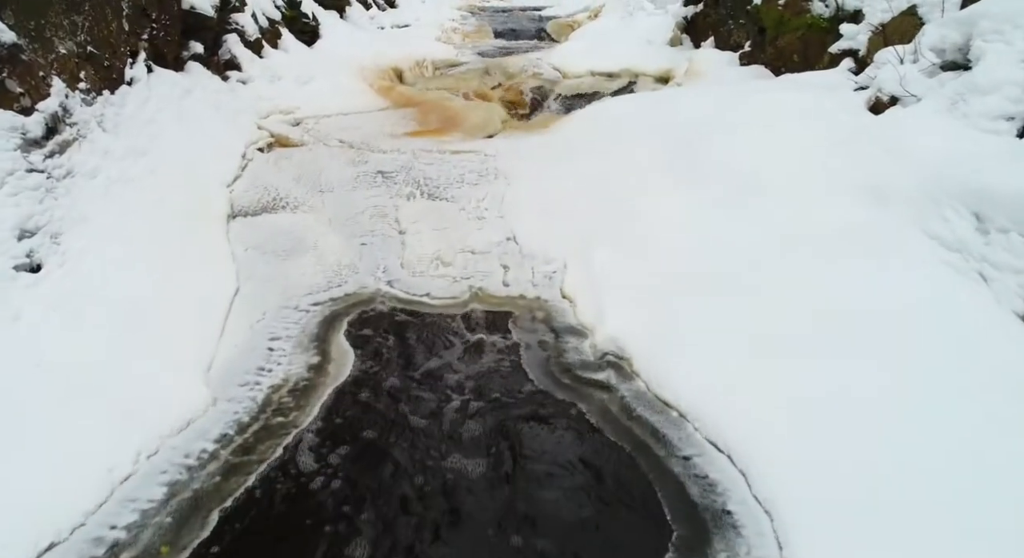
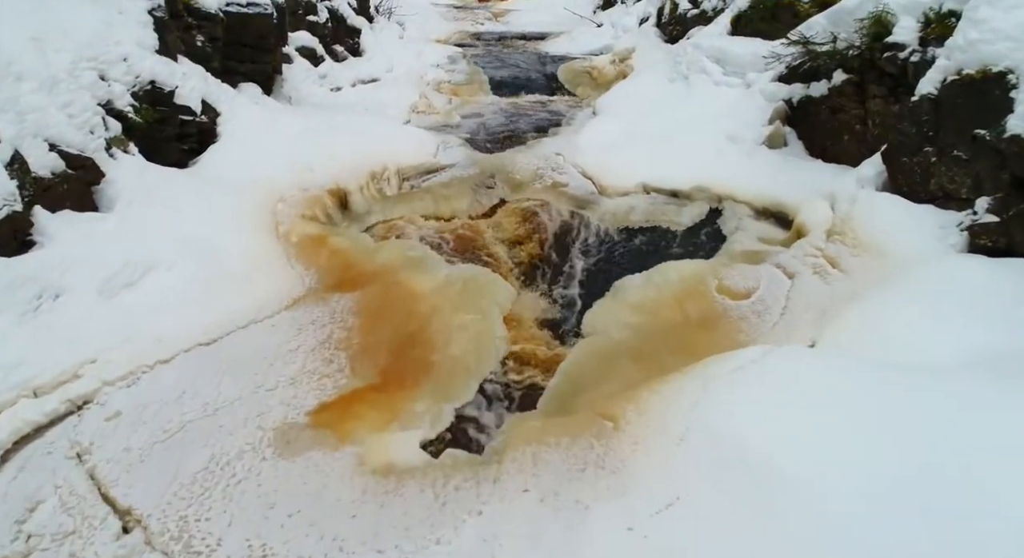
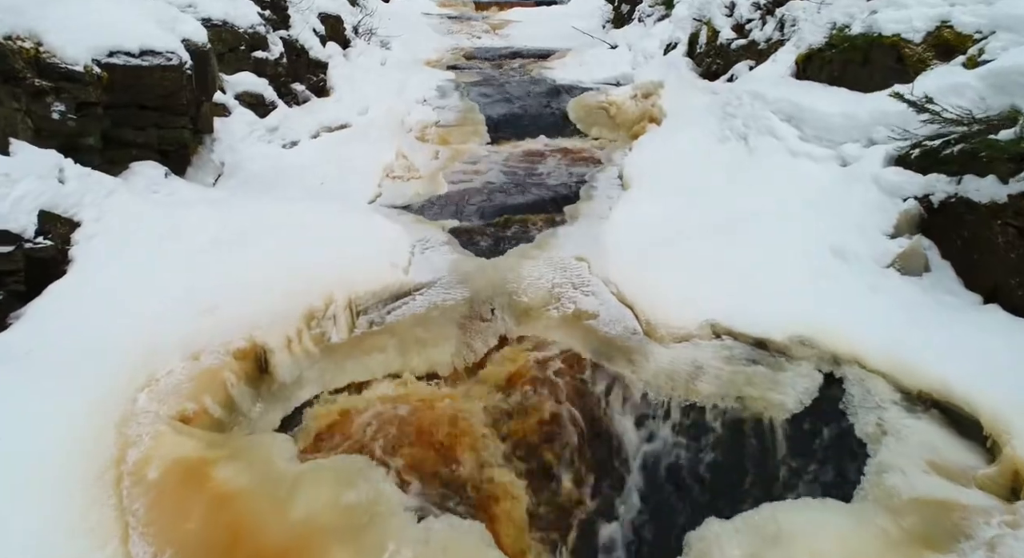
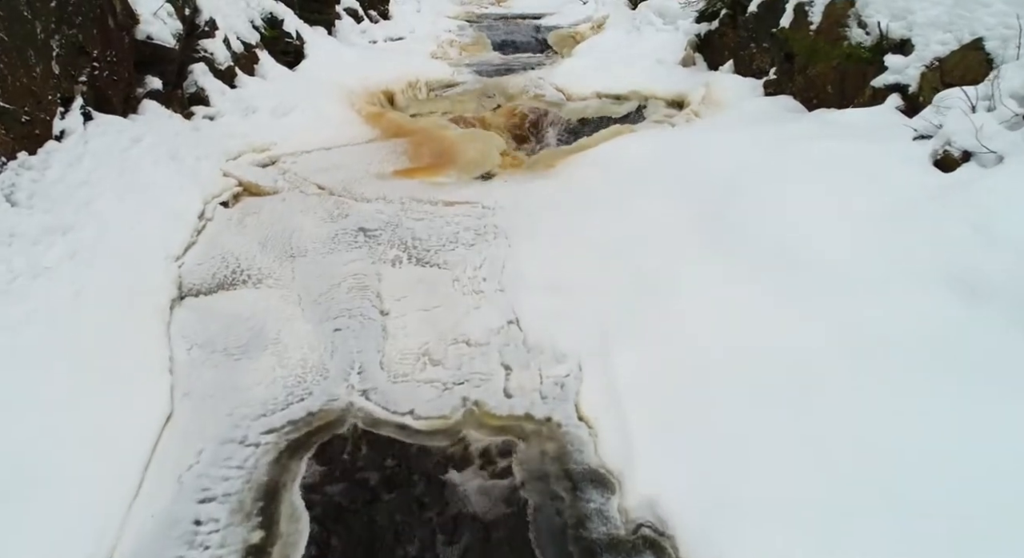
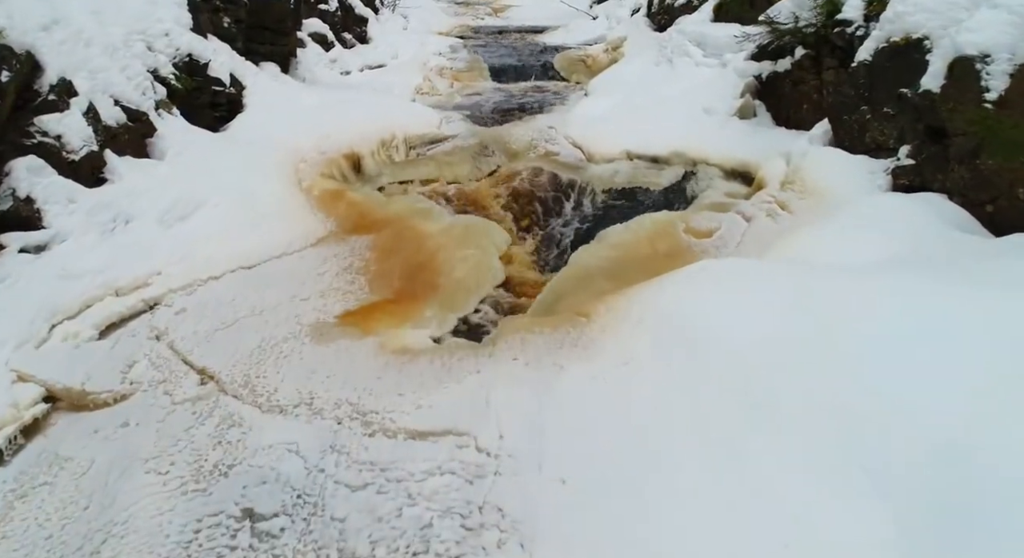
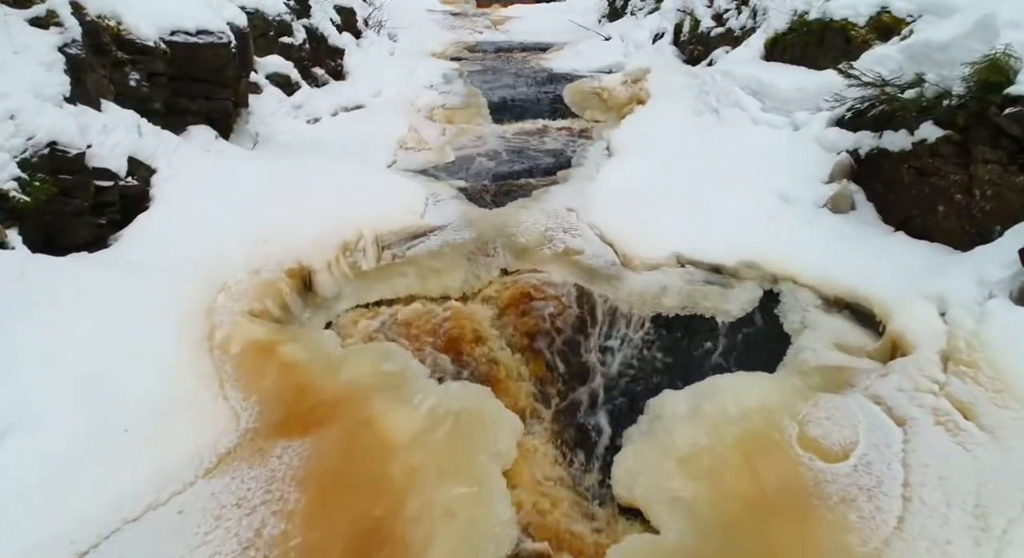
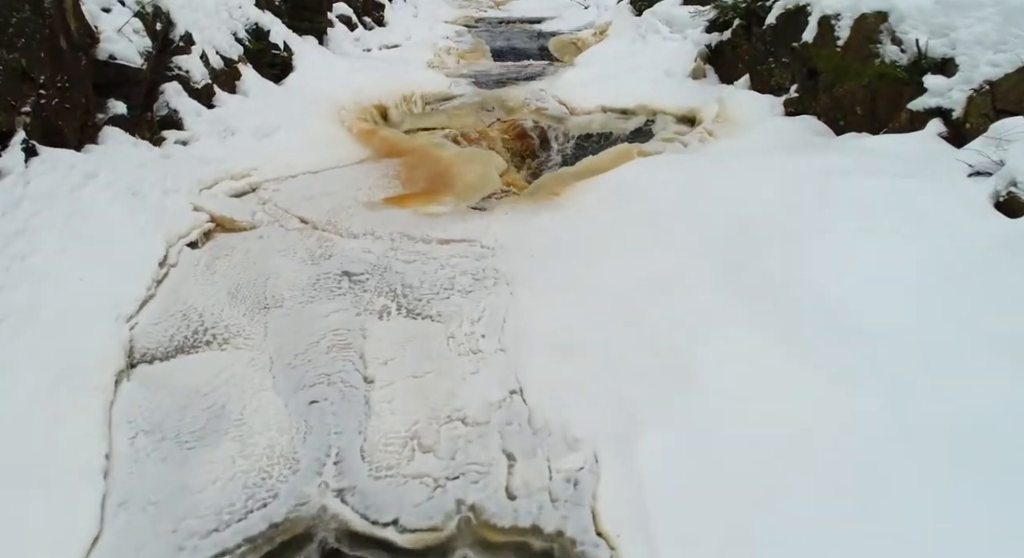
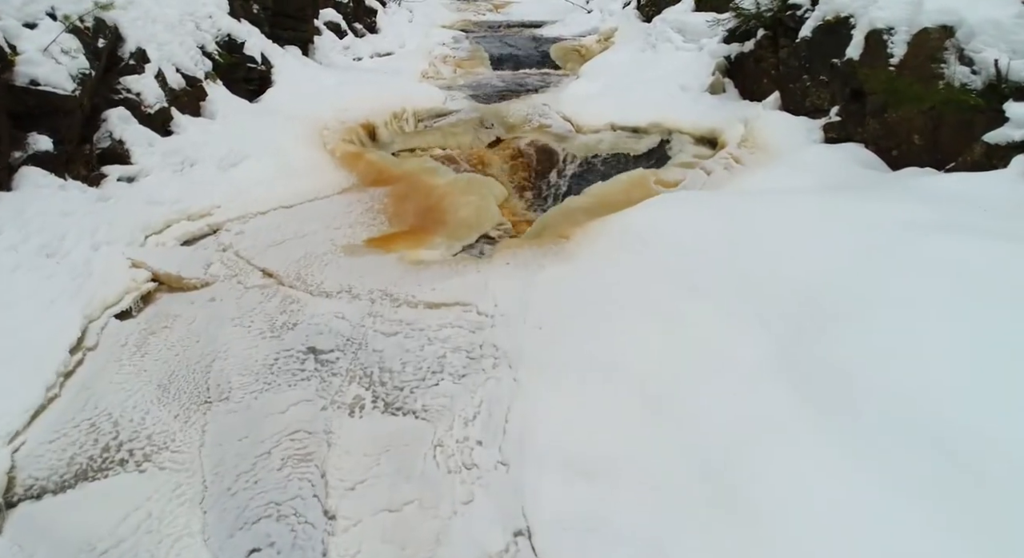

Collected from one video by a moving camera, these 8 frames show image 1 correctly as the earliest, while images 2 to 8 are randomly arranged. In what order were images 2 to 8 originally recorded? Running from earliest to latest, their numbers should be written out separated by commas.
4, 7, 8, 5, 2, 6, 3
